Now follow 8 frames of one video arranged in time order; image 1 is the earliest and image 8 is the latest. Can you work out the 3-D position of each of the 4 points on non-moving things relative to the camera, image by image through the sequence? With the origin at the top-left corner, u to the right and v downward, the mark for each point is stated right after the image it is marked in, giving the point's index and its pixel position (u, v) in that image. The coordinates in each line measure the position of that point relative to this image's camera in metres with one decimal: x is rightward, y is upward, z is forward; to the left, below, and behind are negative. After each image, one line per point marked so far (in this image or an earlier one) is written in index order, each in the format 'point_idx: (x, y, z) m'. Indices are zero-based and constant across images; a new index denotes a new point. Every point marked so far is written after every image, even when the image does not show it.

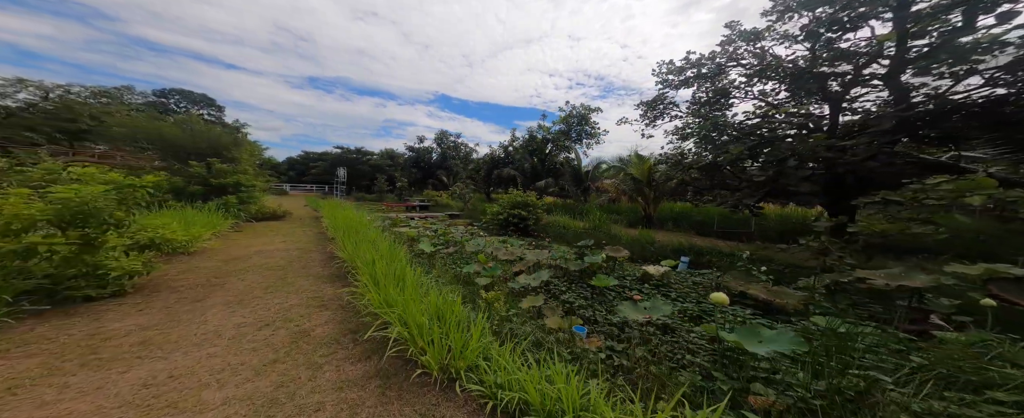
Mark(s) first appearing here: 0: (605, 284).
0: (+0.8, -0.7, +2.5) m
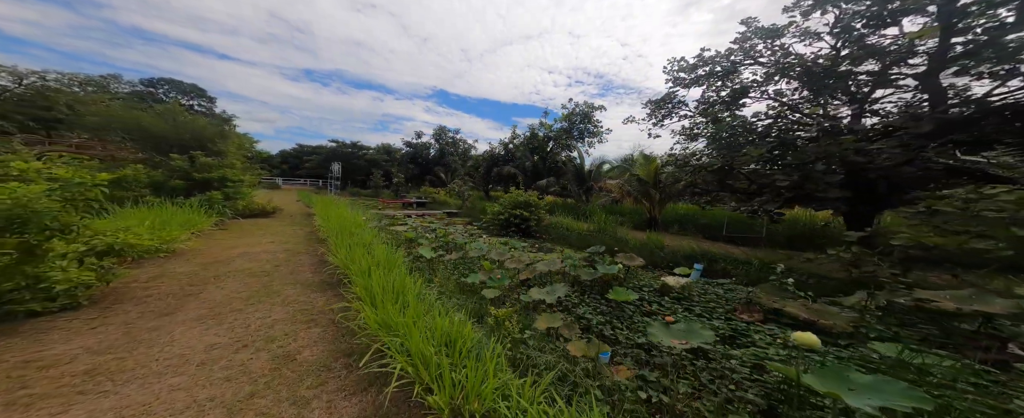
0: (+0.9, -0.7, +2.3) m
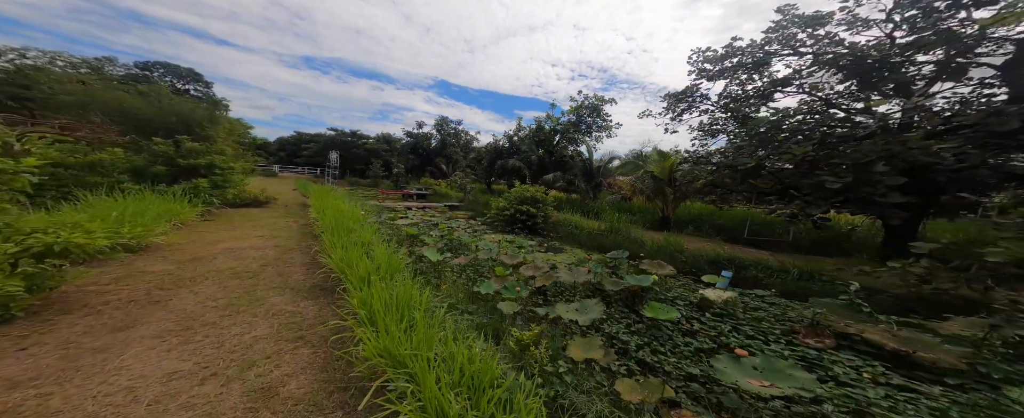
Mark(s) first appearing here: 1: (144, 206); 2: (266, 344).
0: (+1.1, -0.8, +2.0) m
1: (-5.2, 0.0, +3.9) m
2: (-1.6, -0.9, +1.8) m
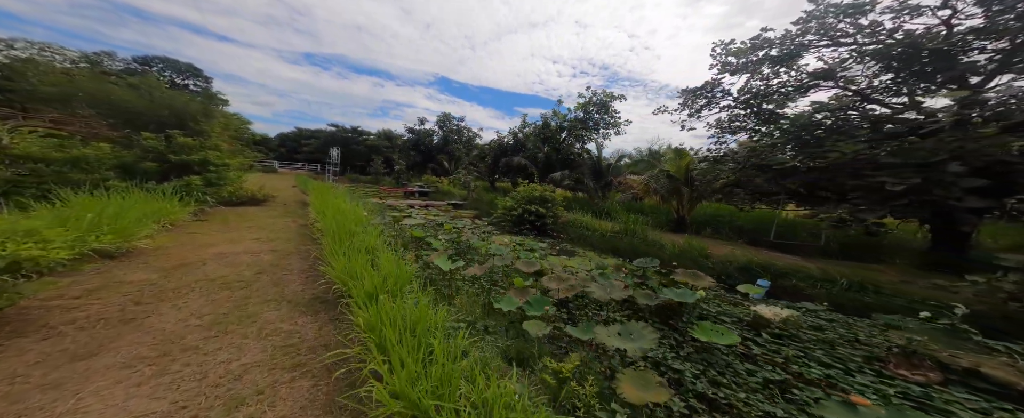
0: (+1.3, -0.8, +1.7) m
1: (-5.0, 0.0, +3.7) m
2: (-1.4, -0.9, +1.5) m
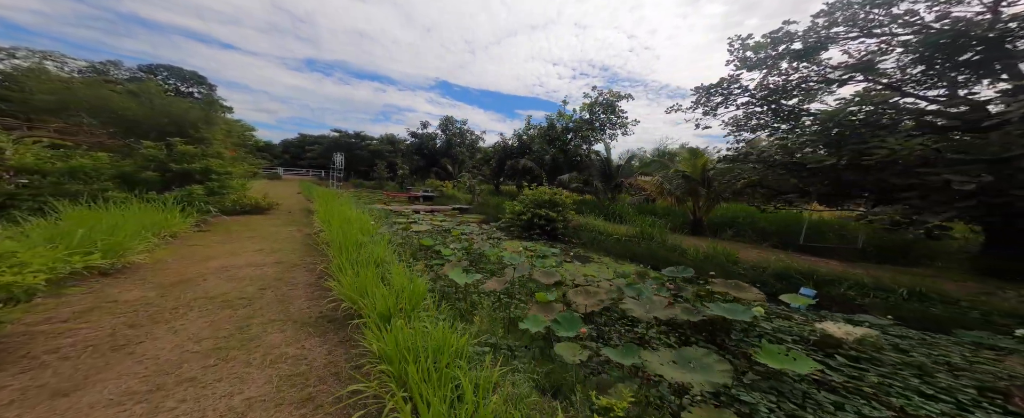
0: (+1.5, -0.8, +1.5) m
1: (-4.8, -0.1, +3.5) m
2: (-1.2, -1.0, +1.3) m
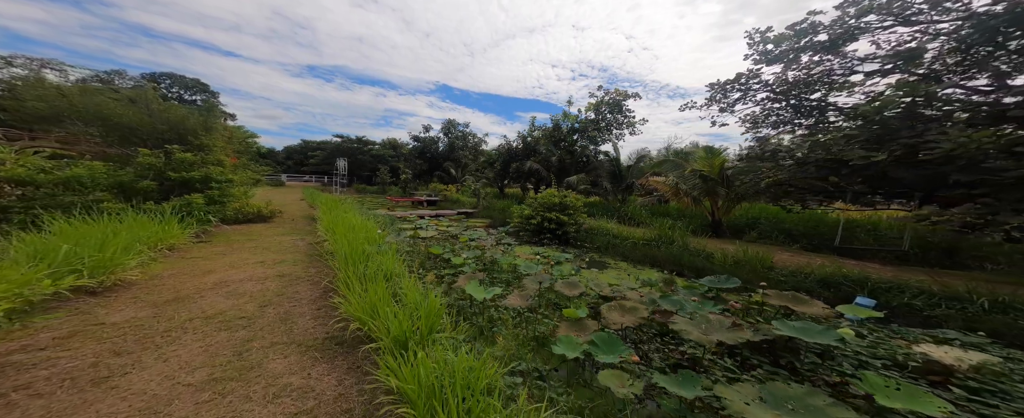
0: (+1.7, -0.9, +1.2) m
1: (-4.6, -0.2, +3.3) m
2: (-1.0, -1.0, +1.1) m
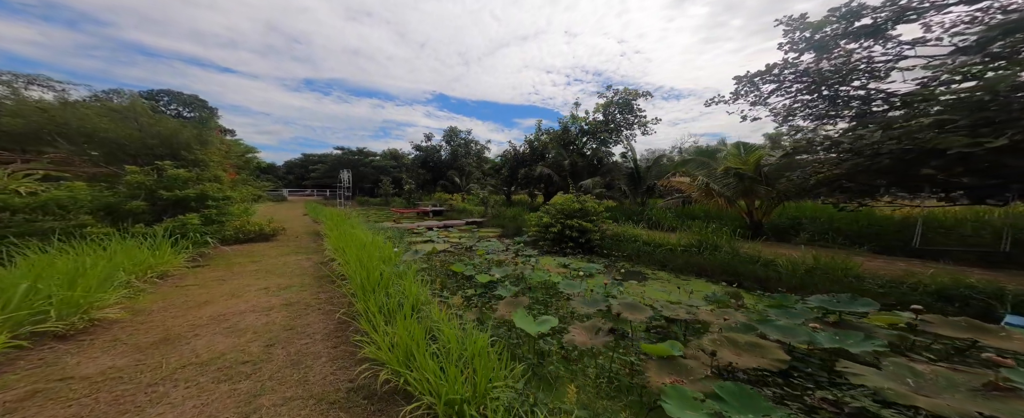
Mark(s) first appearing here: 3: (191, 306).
0: (+2.1, -0.9, +0.8) m
1: (-4.2, -0.5, +2.9) m
2: (-0.5, -1.1, +0.6) m
3: (-3.4, -1.0, +3.0) m
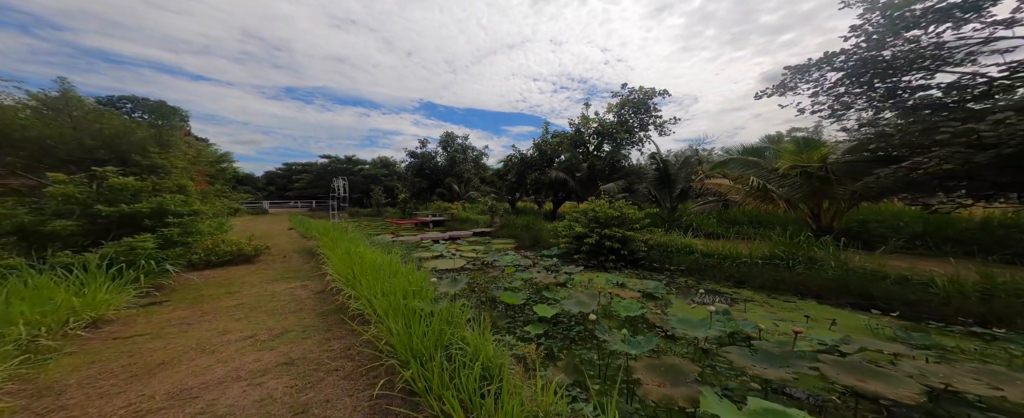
0: (+3.0, -0.8, 0.0) m
1: (-3.4, -0.7, +1.8) m
2: (+0.4, -1.2, -0.3) m
3: (-2.6, -1.1, +2.0) m
